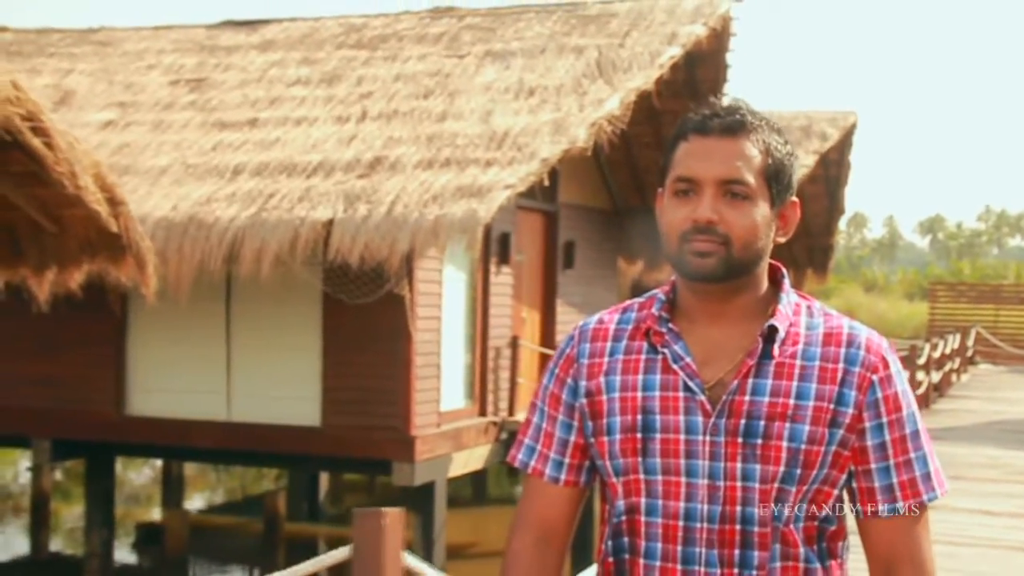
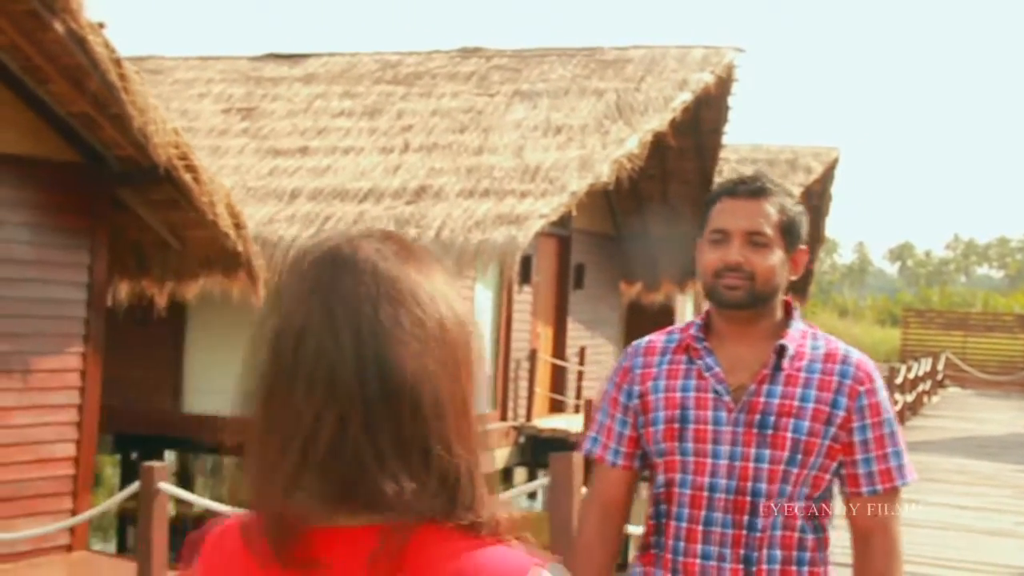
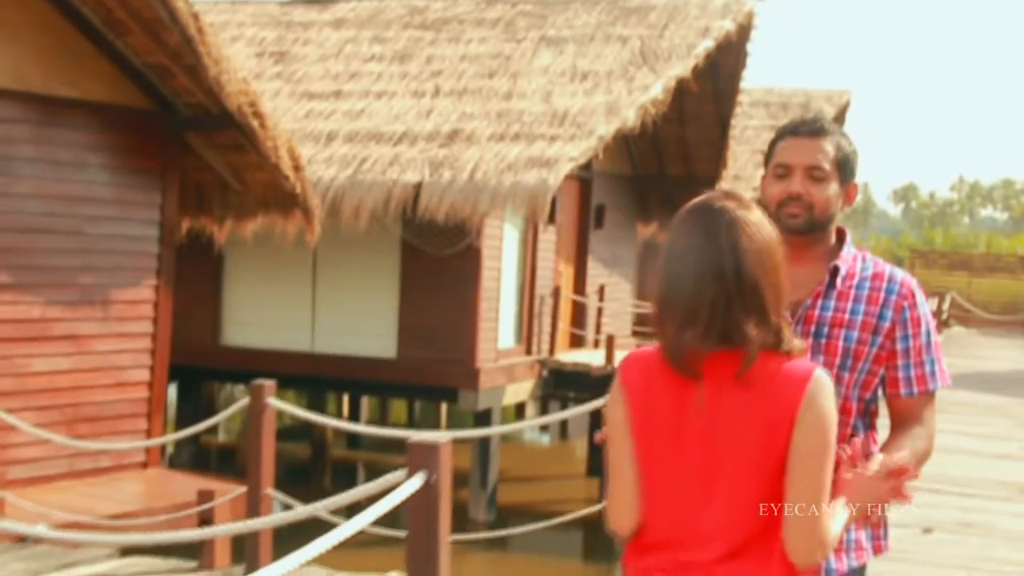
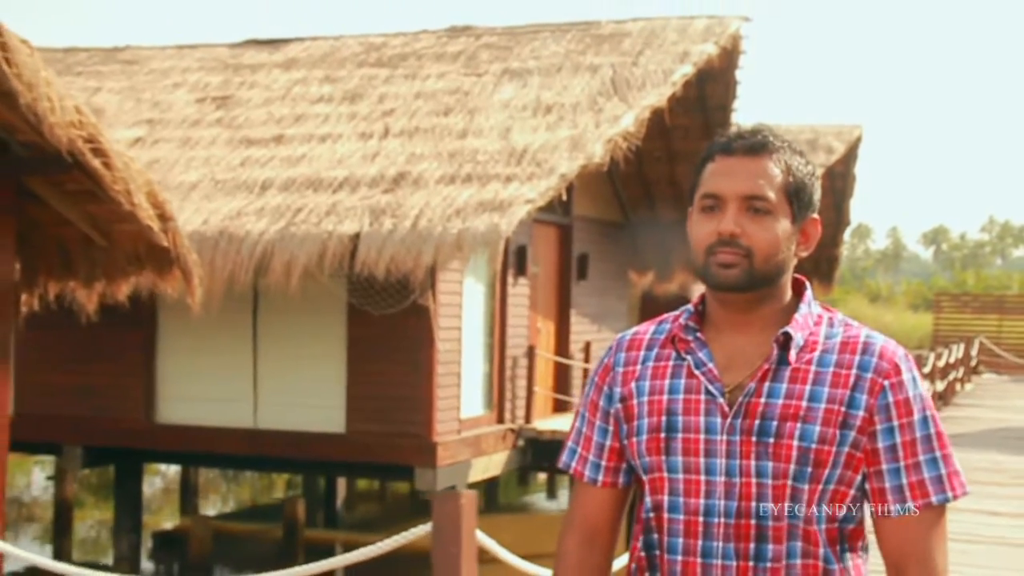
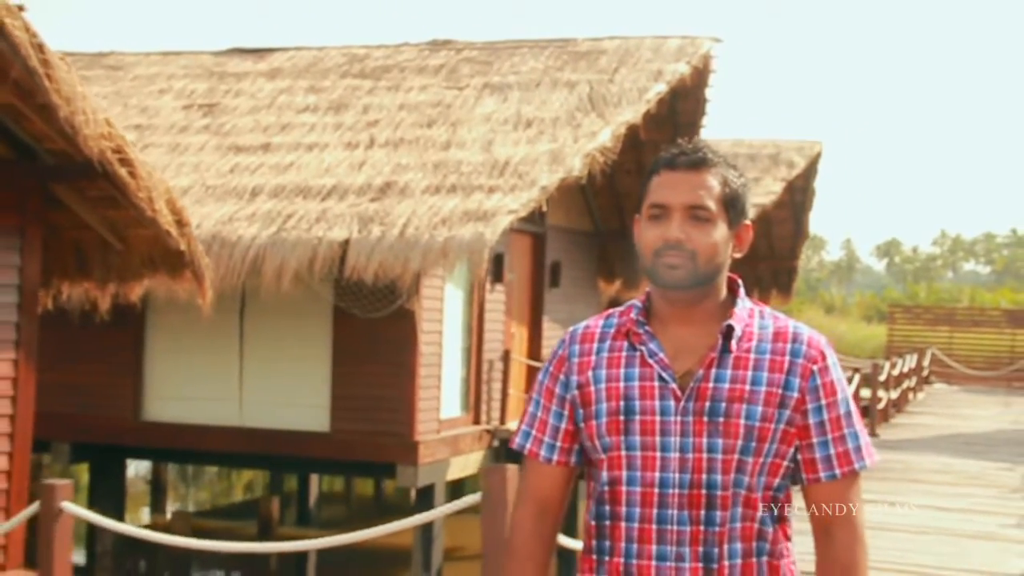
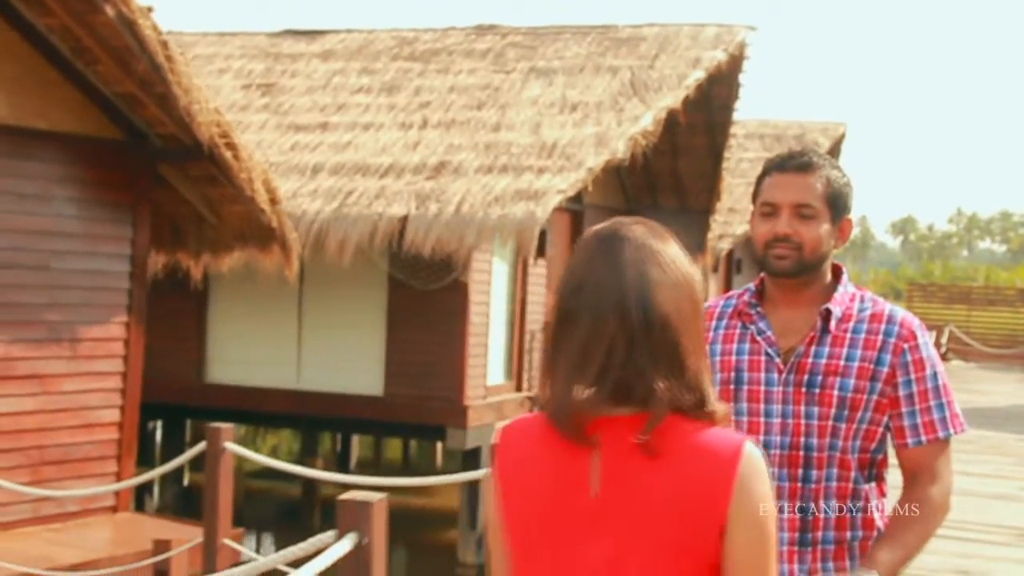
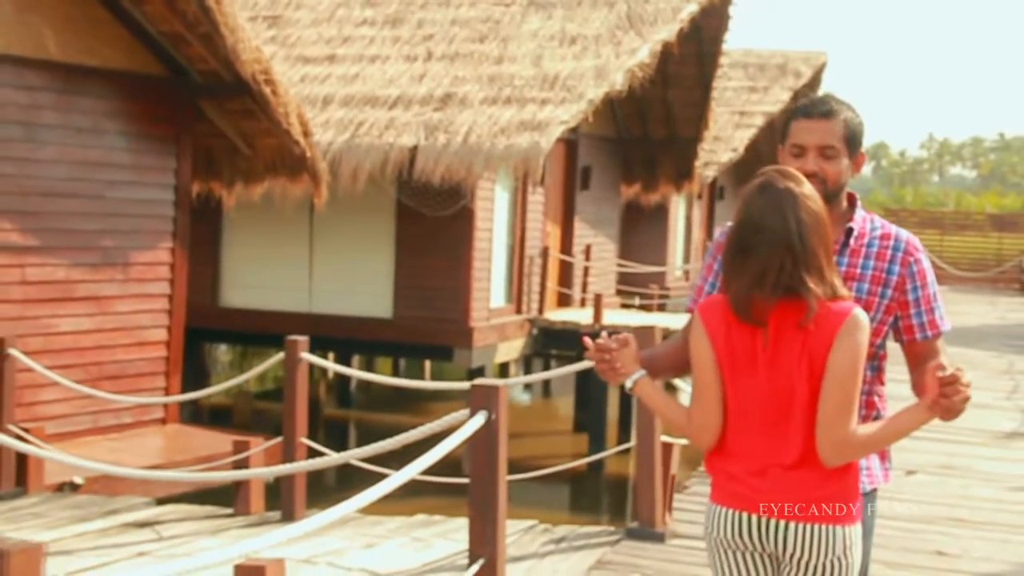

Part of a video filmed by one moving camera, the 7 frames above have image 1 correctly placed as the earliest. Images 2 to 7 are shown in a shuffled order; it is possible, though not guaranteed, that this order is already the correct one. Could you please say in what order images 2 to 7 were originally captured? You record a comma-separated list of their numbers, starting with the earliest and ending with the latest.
4, 5, 2, 6, 3, 7
